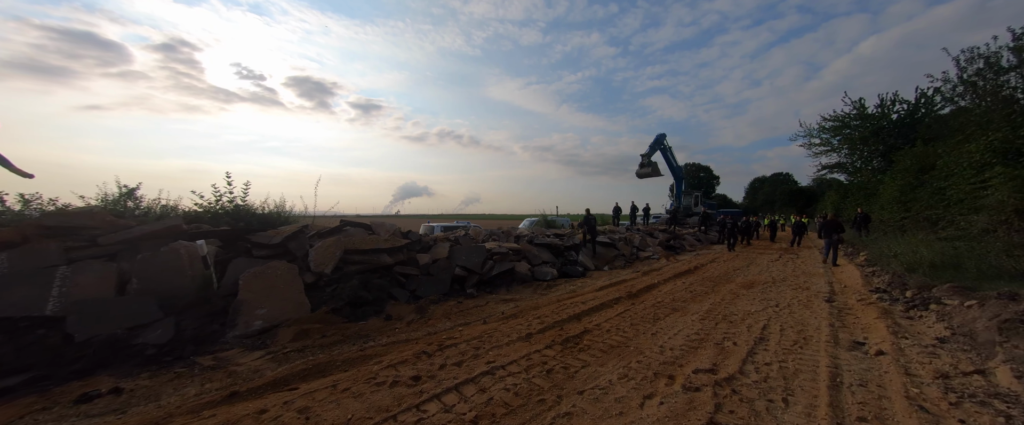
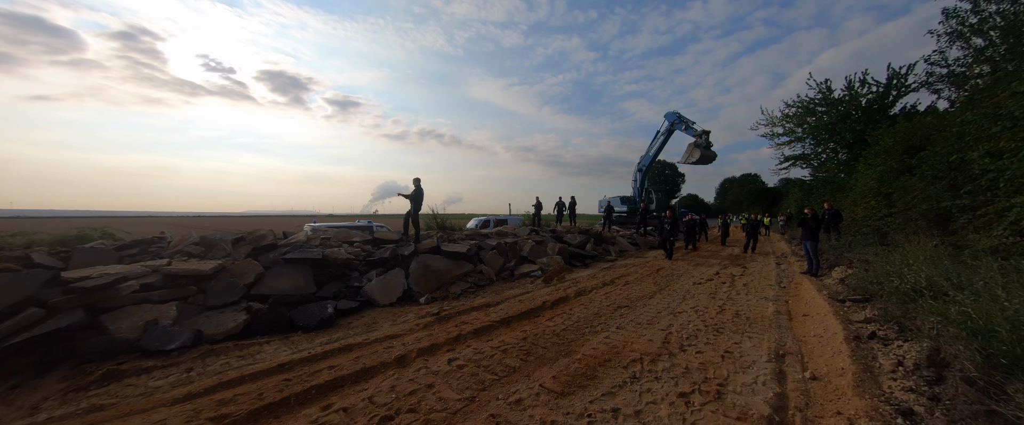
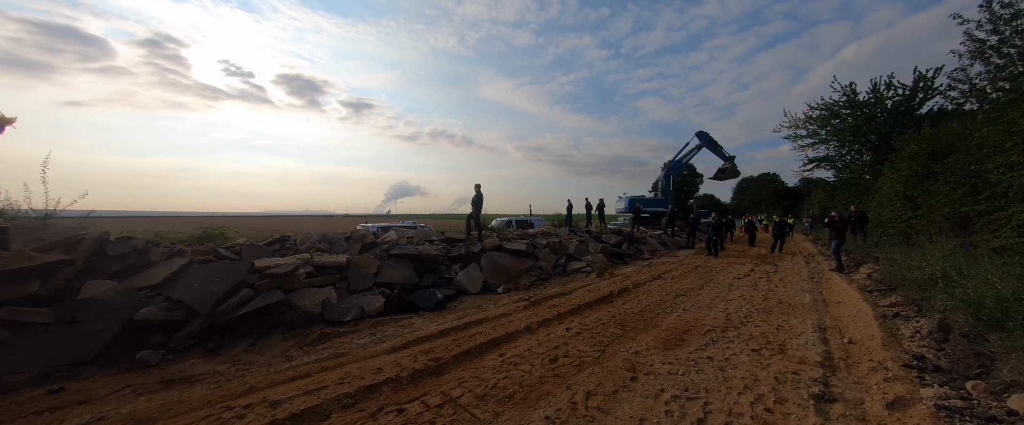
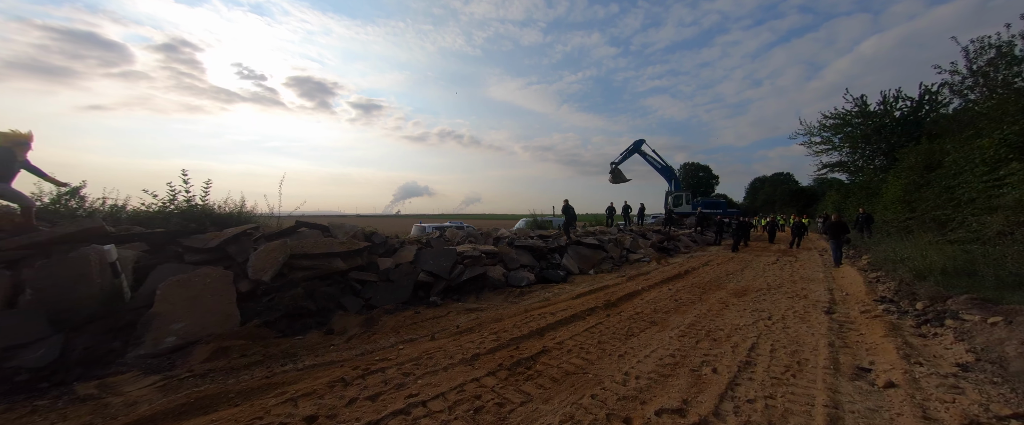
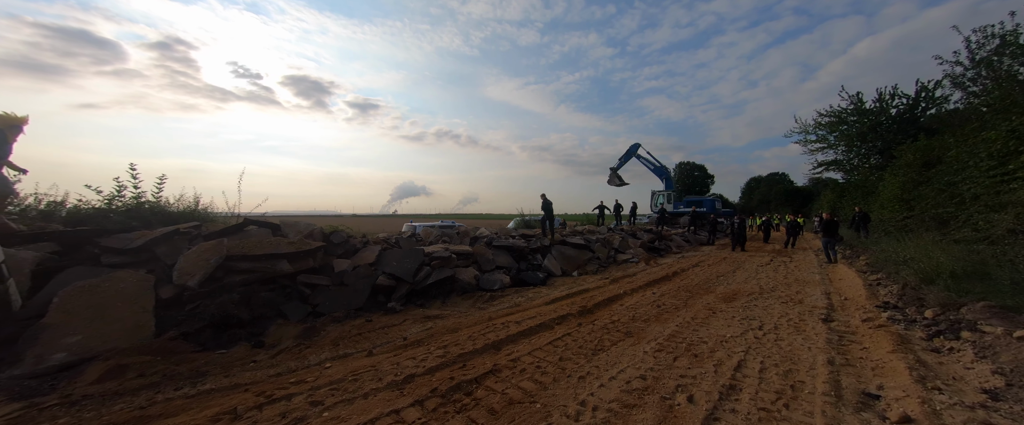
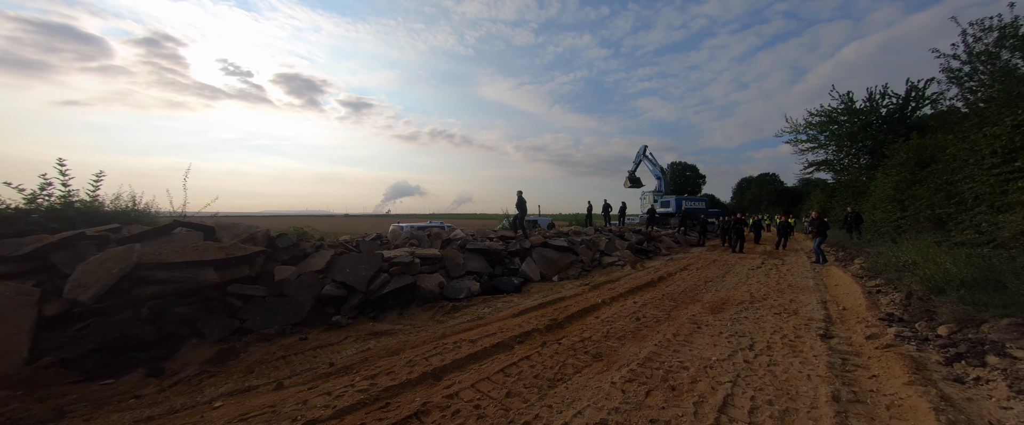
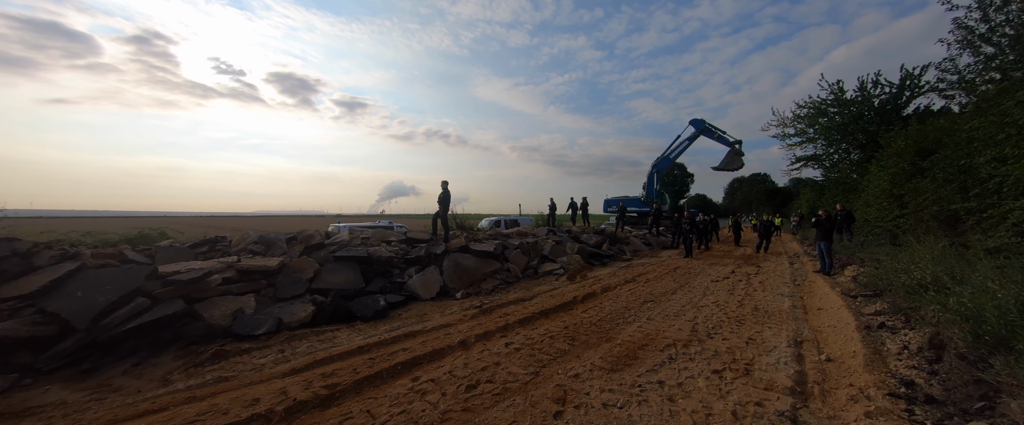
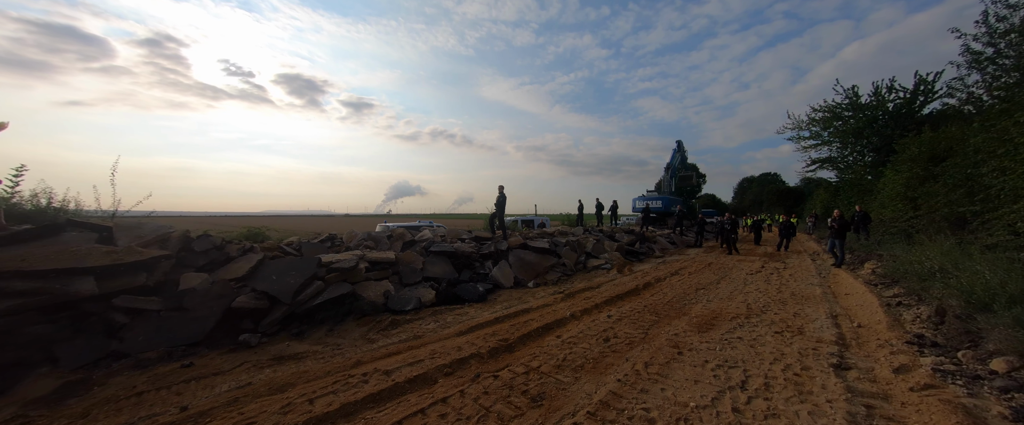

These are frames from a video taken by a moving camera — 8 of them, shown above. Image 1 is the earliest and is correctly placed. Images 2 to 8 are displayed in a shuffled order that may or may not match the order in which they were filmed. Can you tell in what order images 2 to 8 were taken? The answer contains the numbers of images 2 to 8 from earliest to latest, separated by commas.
4, 5, 6, 8, 3, 7, 2
